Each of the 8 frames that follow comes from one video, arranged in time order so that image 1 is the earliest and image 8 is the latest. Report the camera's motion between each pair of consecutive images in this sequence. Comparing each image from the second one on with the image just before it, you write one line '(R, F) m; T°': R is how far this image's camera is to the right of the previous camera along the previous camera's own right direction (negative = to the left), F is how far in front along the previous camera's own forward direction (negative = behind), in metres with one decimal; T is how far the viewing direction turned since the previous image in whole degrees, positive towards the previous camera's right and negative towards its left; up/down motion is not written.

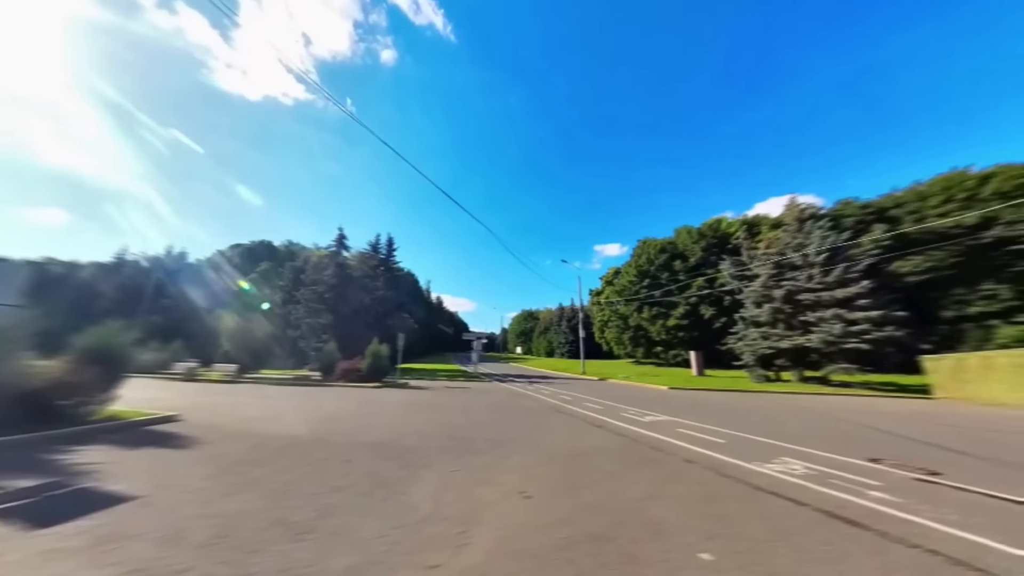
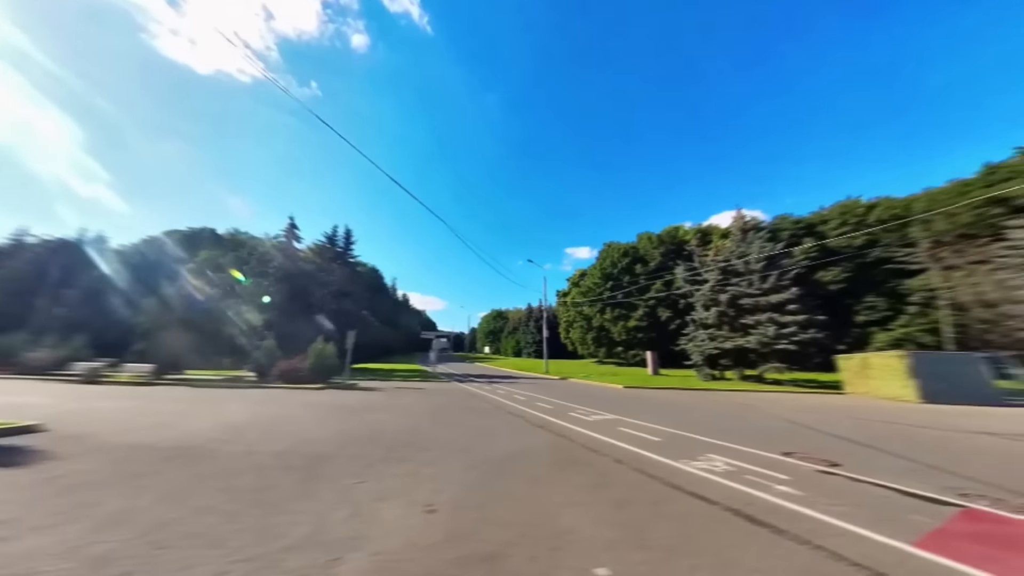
(+1.1, +0.5) m; +6°
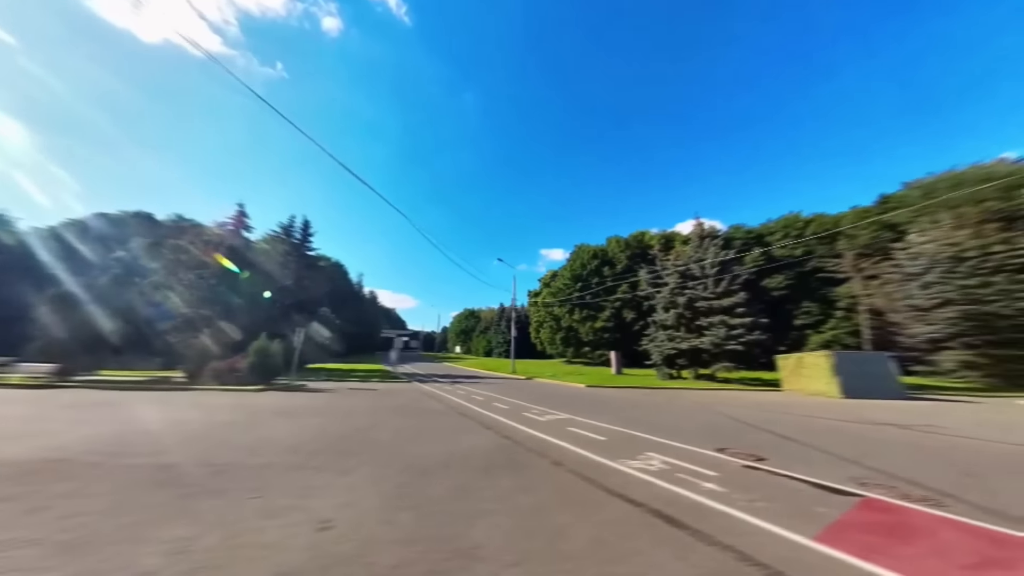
(+1.0, +0.4) m; +5°
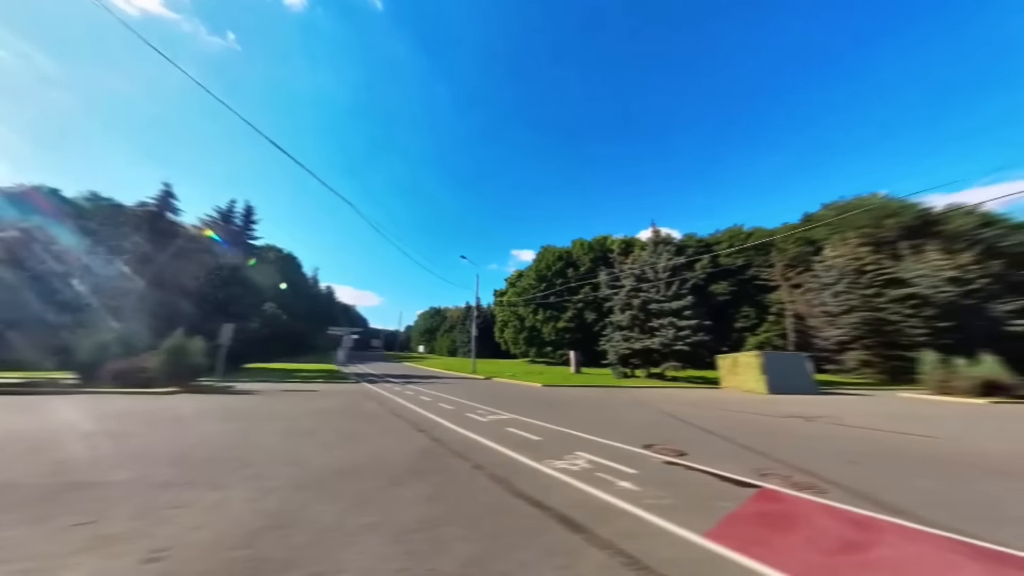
(+1.2, +0.3) m; +6°
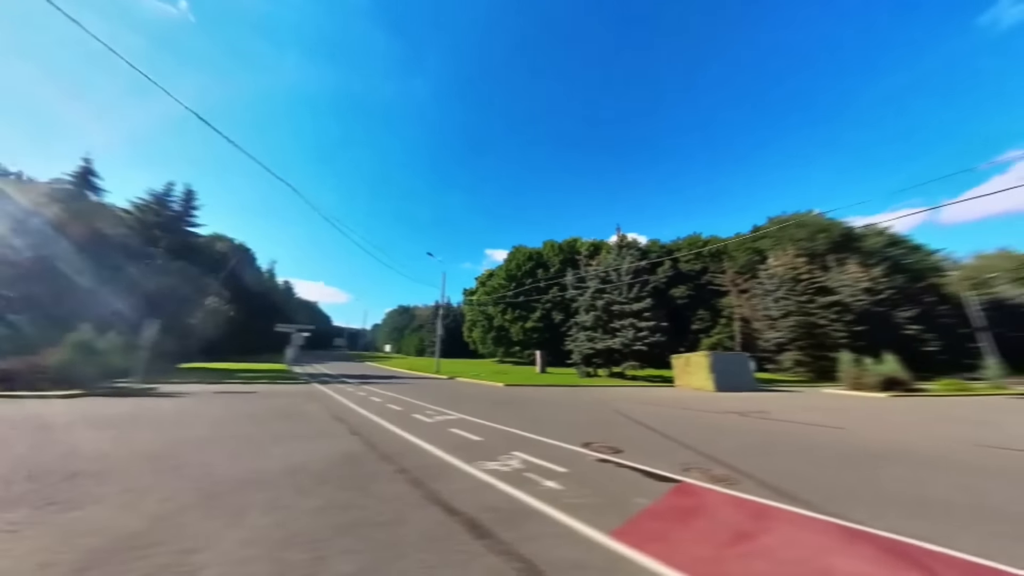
(+1.0, +0.2) m; +5°
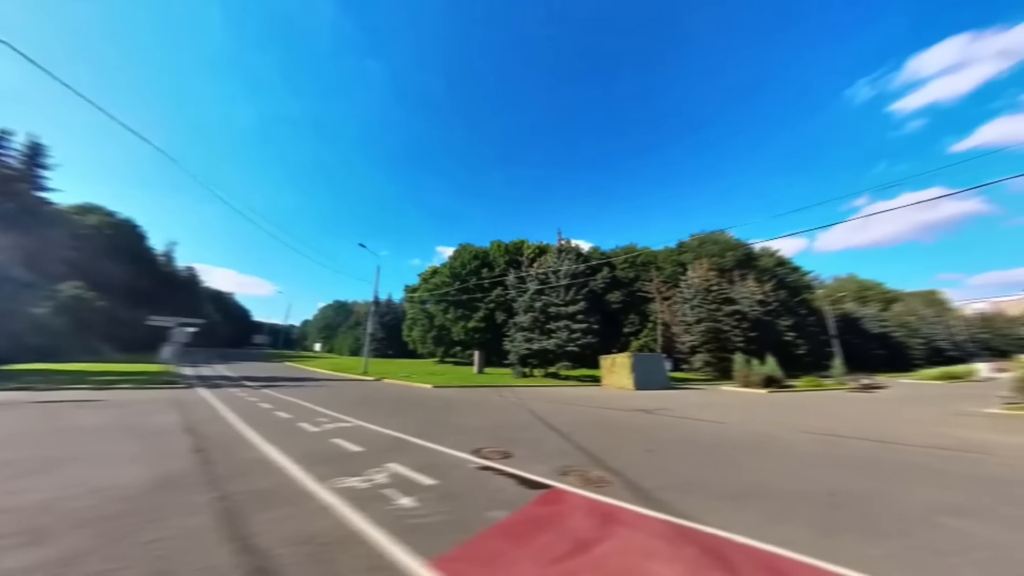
(+1.8, +0.5) m; +10°
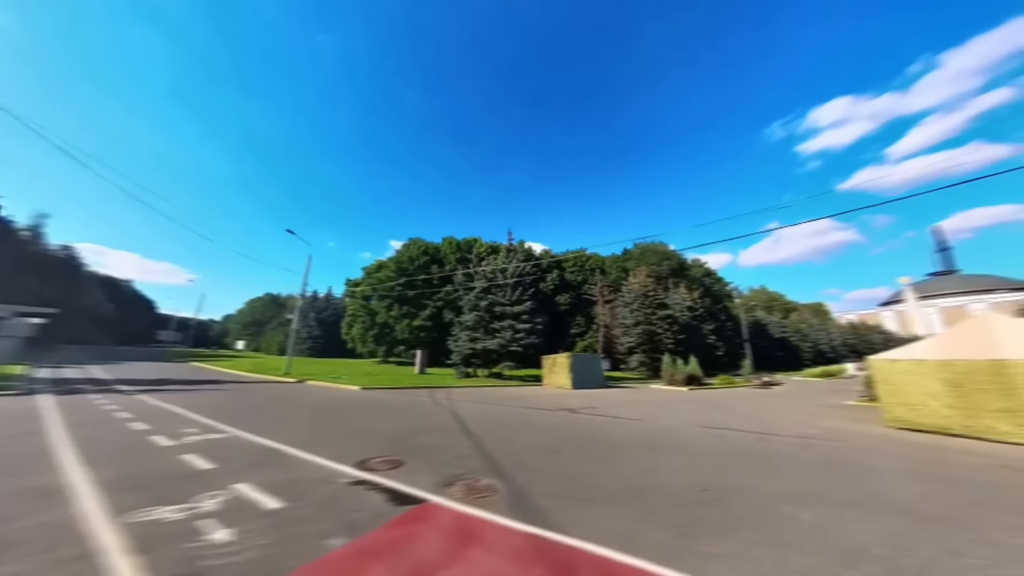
(+1.6, +0.5) m; +8°
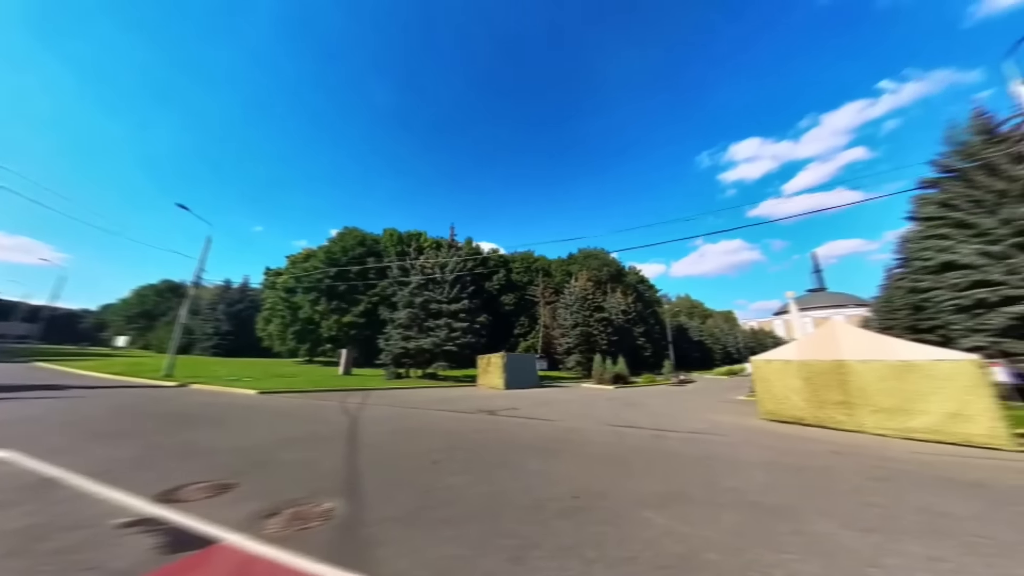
(+1.8, +0.7) m; +9°
